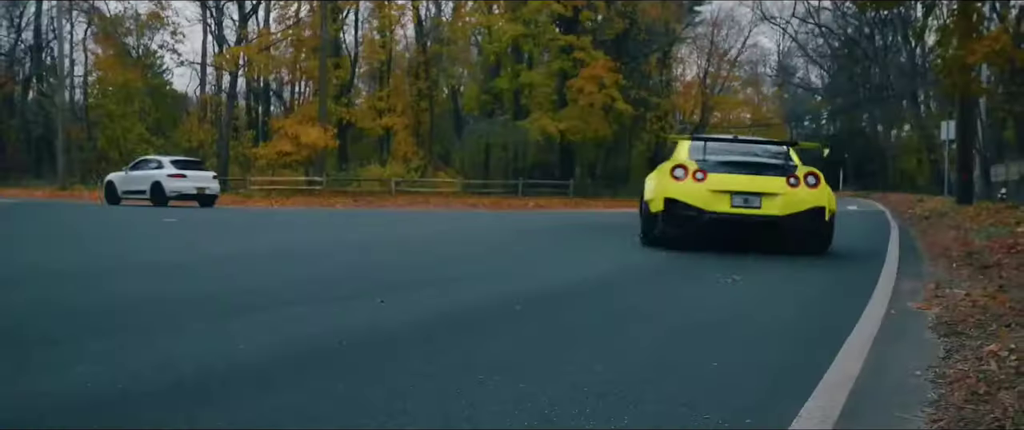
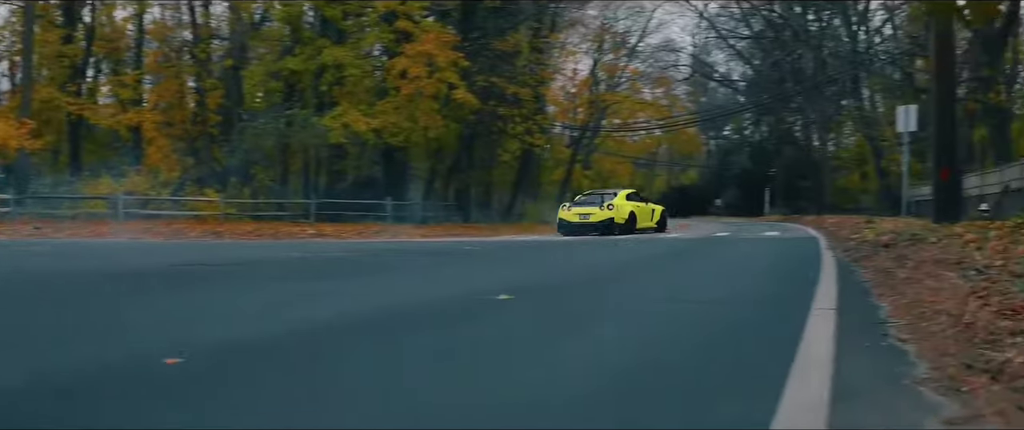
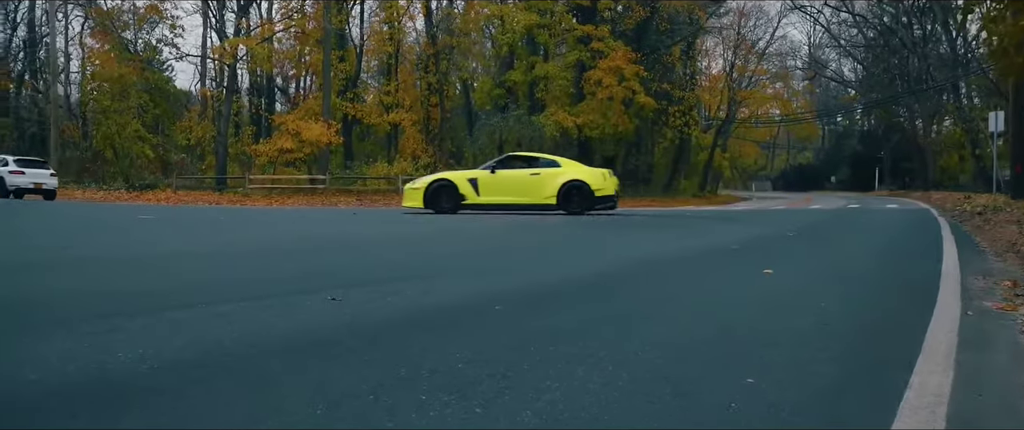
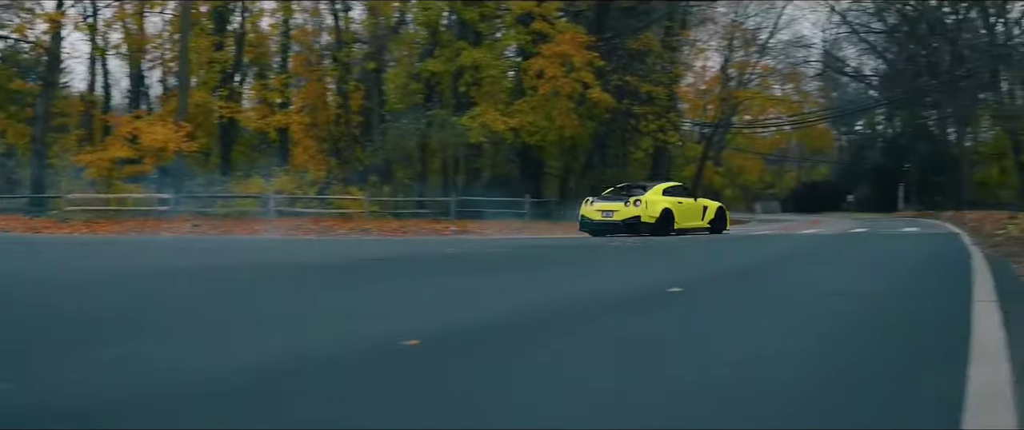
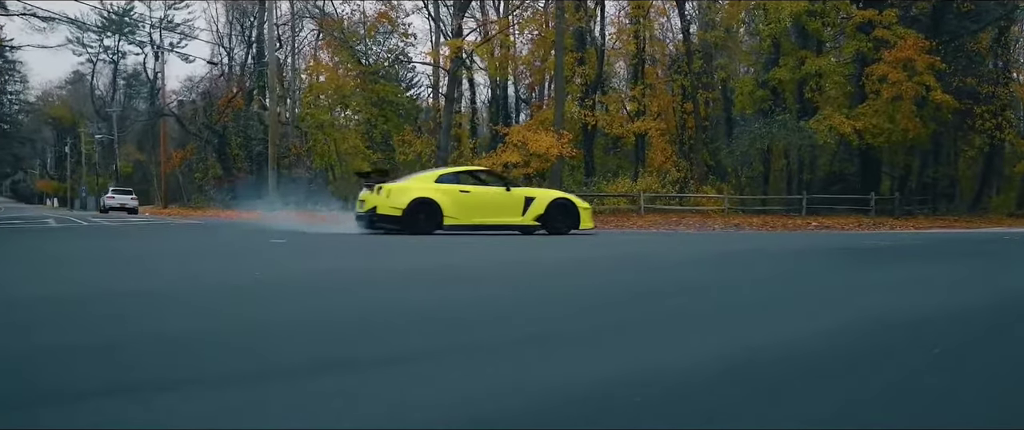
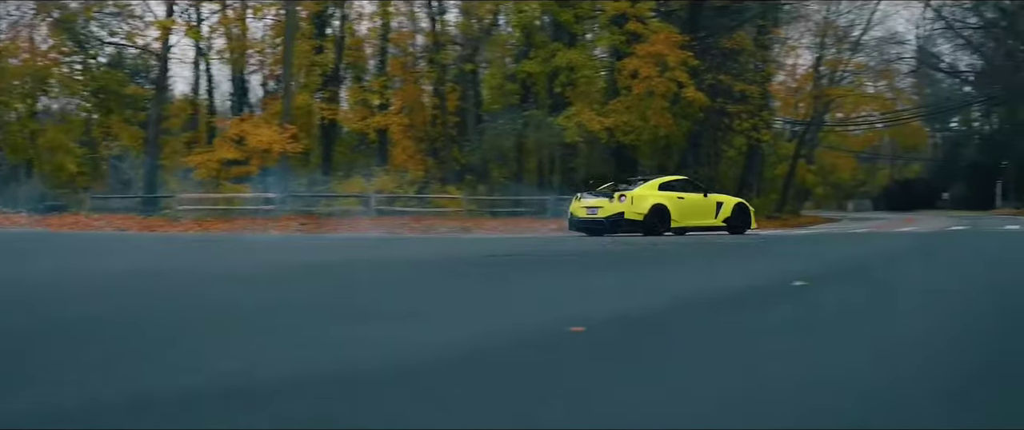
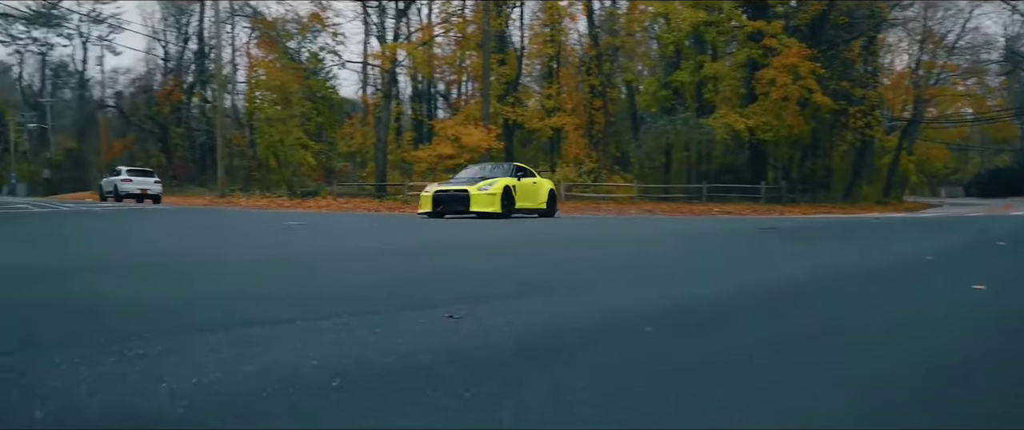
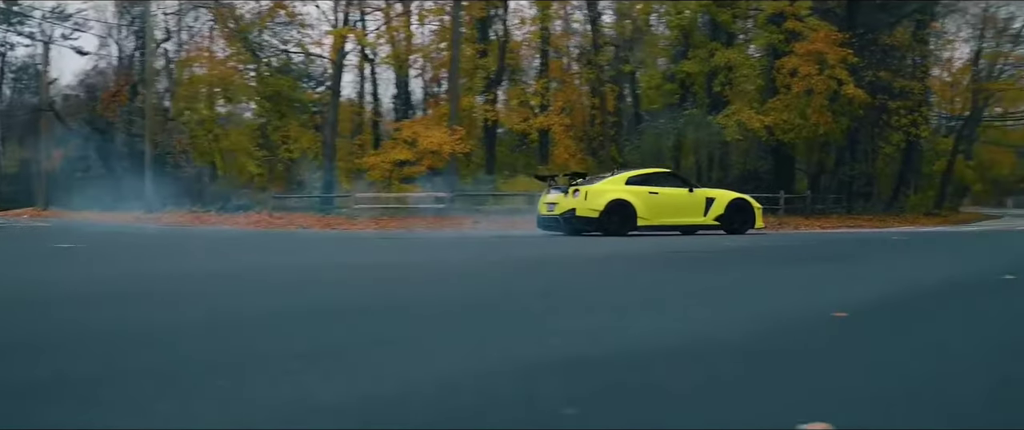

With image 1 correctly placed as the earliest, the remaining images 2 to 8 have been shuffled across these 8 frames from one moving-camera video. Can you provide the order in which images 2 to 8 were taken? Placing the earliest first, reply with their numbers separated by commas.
3, 7, 5, 8, 6, 4, 2
